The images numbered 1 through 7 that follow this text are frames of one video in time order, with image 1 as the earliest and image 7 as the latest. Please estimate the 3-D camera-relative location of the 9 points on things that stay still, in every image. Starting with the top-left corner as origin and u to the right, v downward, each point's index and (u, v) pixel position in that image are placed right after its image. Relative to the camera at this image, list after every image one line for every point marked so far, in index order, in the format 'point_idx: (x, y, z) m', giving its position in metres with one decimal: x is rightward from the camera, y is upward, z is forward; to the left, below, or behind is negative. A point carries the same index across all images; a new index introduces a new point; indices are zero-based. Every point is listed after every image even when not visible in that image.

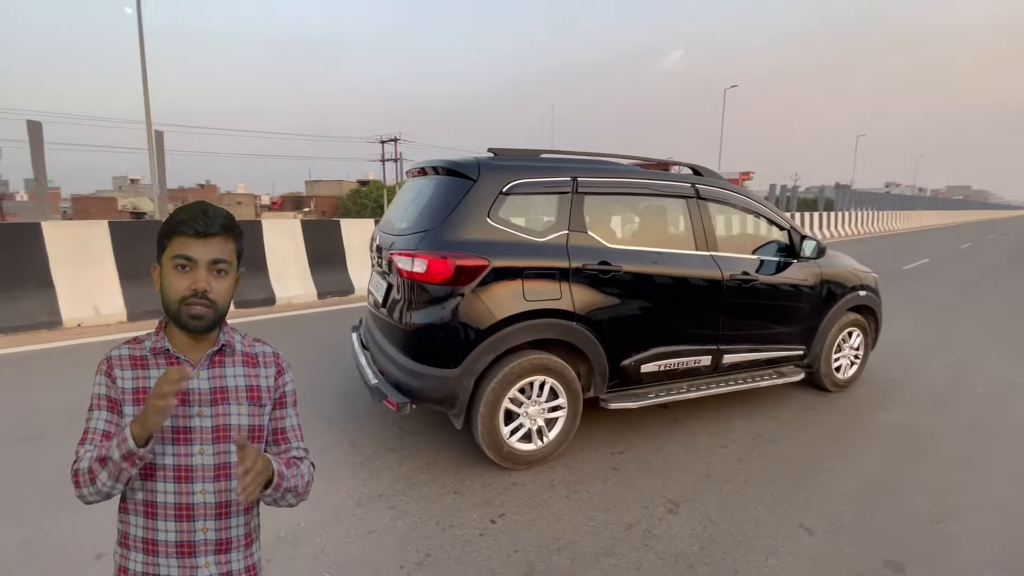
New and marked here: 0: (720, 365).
0: (+1.4, -0.5, +4.1) m
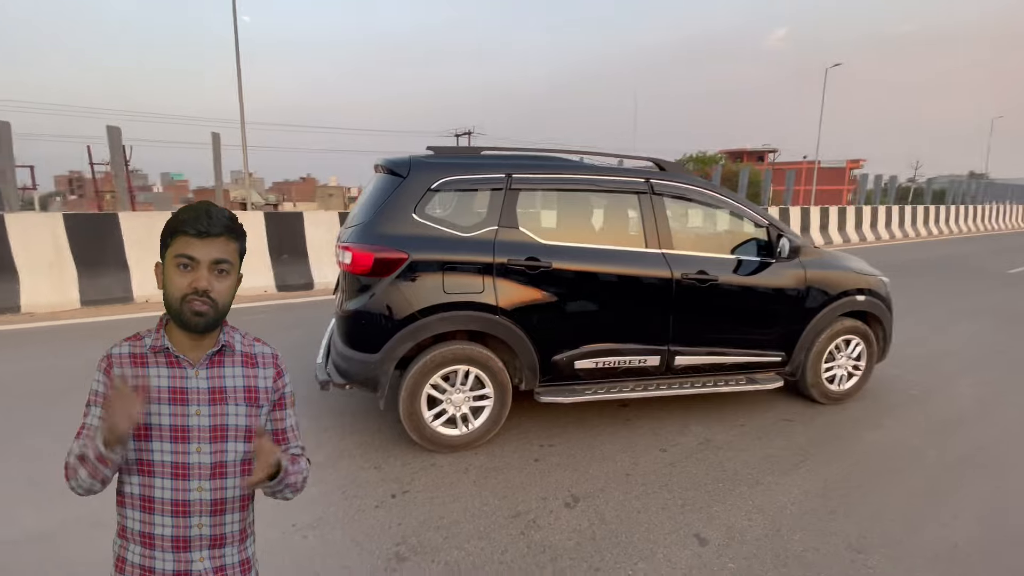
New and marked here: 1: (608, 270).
0: (+1.0, -0.5, +4.0) m
1: (+0.6, +0.1, +3.7) m
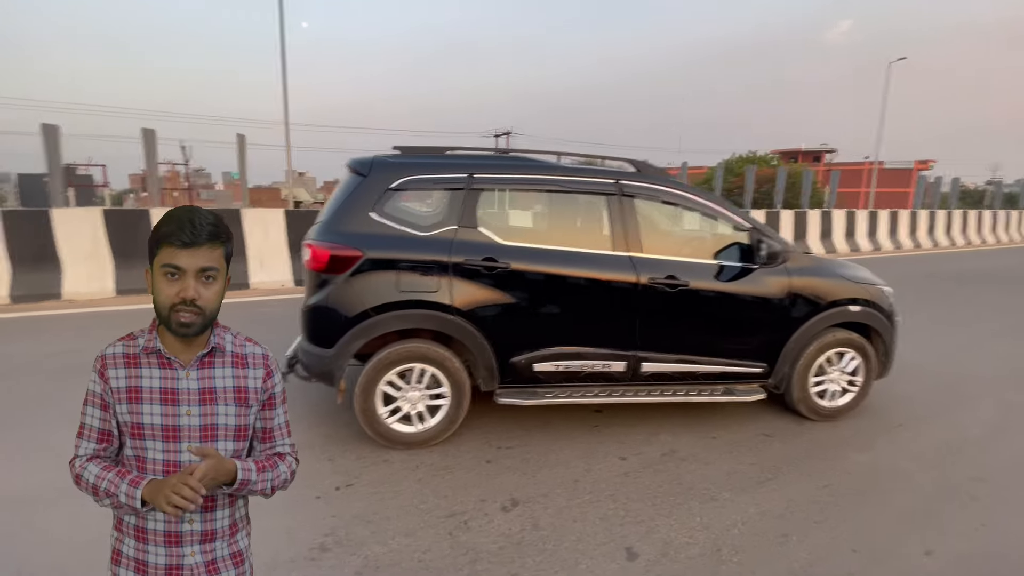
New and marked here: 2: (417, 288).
0: (+0.8, -0.6, +3.9) m
1: (+0.3, +0.1, +3.7) m
2: (-0.6, 0.0, +3.5) m
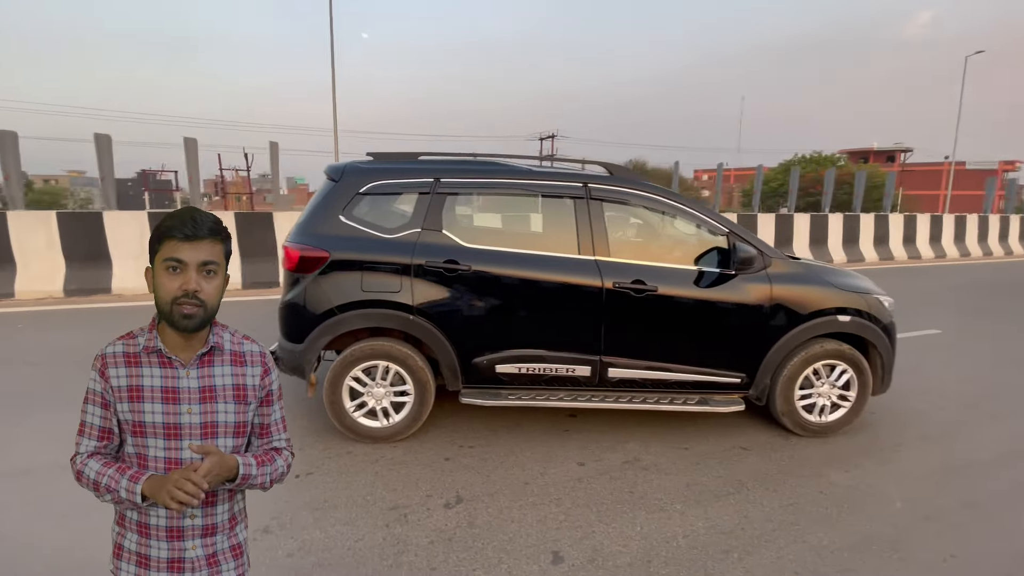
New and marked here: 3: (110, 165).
0: (+0.6, -0.6, +3.8) m
1: (+0.1, +0.1, +3.7) m
2: (-0.8, 0.0, +3.6) m
3: (-5.5, +1.7, +8.1) m
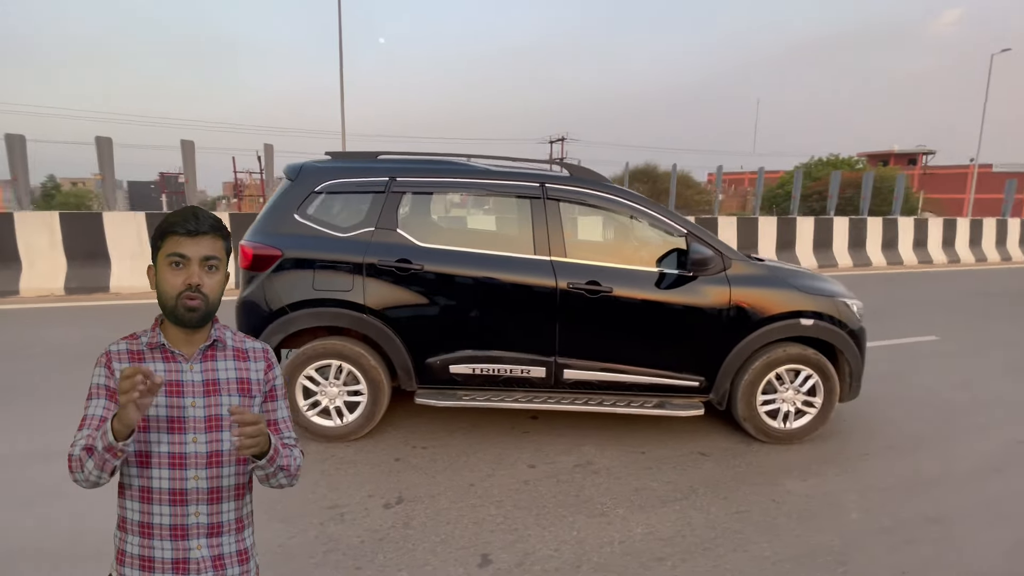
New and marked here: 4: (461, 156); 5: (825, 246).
0: (+0.3, -0.6, +3.8) m
1: (-0.2, +0.1, +3.7) m
2: (-1.1, 0.0, +3.6) m
3: (-5.6, +1.7, +8.3) m
4: (-0.3, +0.9, +4.1) m
5: (+6.6, +0.9, +12.6) m
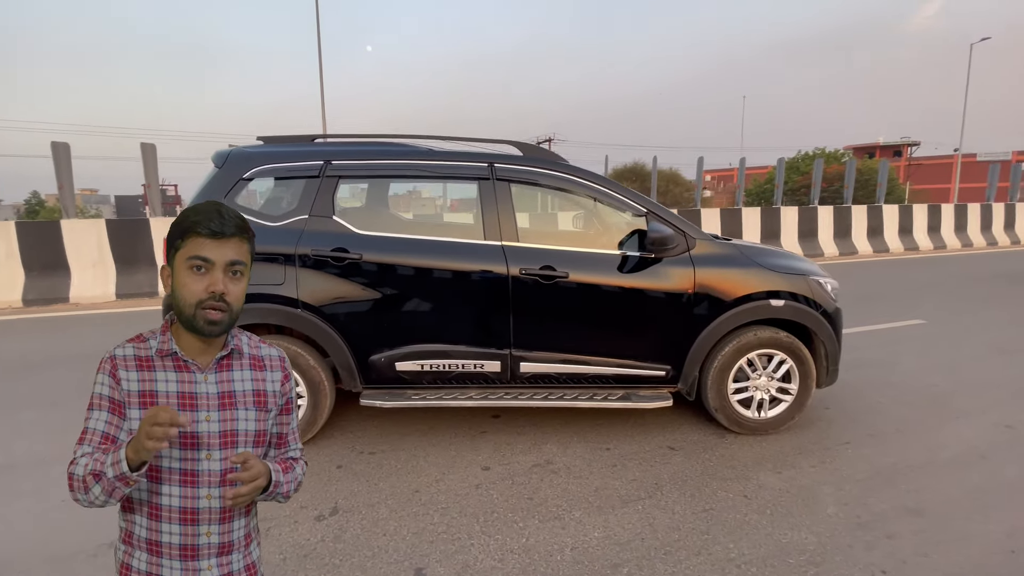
0: (0.0, -0.5, +3.5) m
1: (-0.5, +0.1, +3.4) m
2: (-1.4, 0.0, +3.3) m
3: (-6.0, +1.6, +8.0) m
4: (-0.7, +1.0, +3.9) m
5: (+6.2, +1.1, +12.4) m
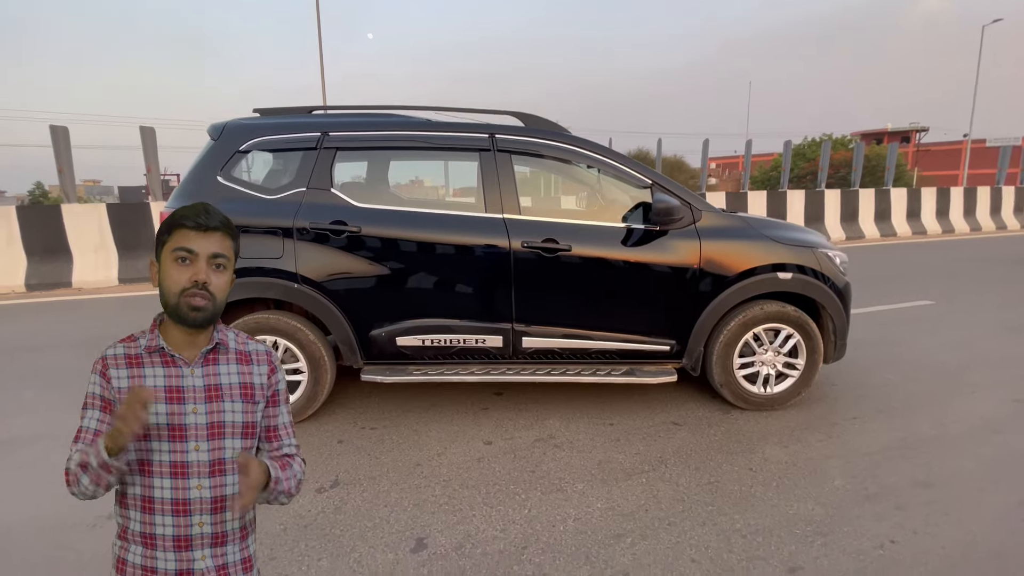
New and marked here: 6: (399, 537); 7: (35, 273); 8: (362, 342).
0: (0.0, -0.4, +3.5) m
1: (-0.5, +0.3, +3.3) m
2: (-1.4, +0.2, +3.3) m
3: (-6.0, +1.8, +7.9) m
4: (-0.7, +1.1, +3.8) m
5: (+6.3, +1.4, +12.2) m
6: (-0.5, -1.0, +2.5) m
7: (-6.2, +0.2, +7.7) m
8: (-0.9, -0.3, +3.4) m
